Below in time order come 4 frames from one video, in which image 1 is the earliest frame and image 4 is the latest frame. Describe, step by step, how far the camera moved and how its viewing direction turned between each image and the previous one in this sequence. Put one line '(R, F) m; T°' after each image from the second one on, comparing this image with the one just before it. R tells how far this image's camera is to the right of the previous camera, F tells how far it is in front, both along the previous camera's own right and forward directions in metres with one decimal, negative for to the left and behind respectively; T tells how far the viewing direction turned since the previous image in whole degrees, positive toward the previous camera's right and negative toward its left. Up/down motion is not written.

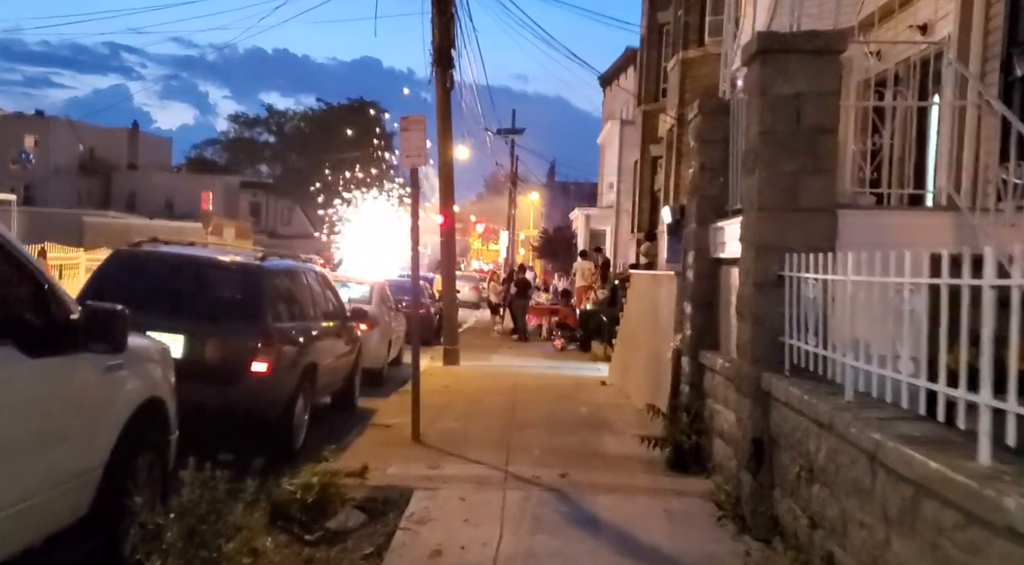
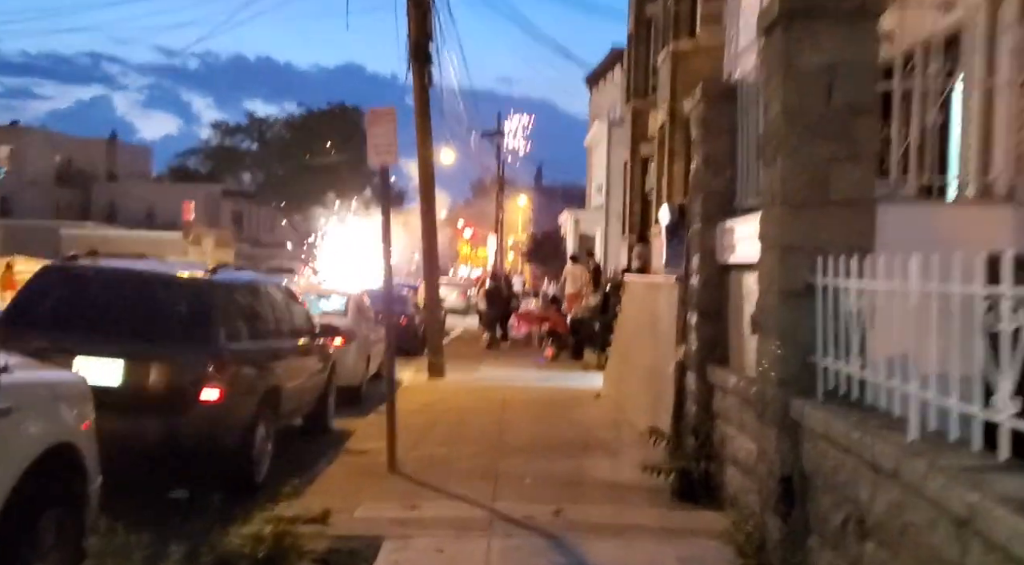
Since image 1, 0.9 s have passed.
(0.0, +1.0) m; +1°
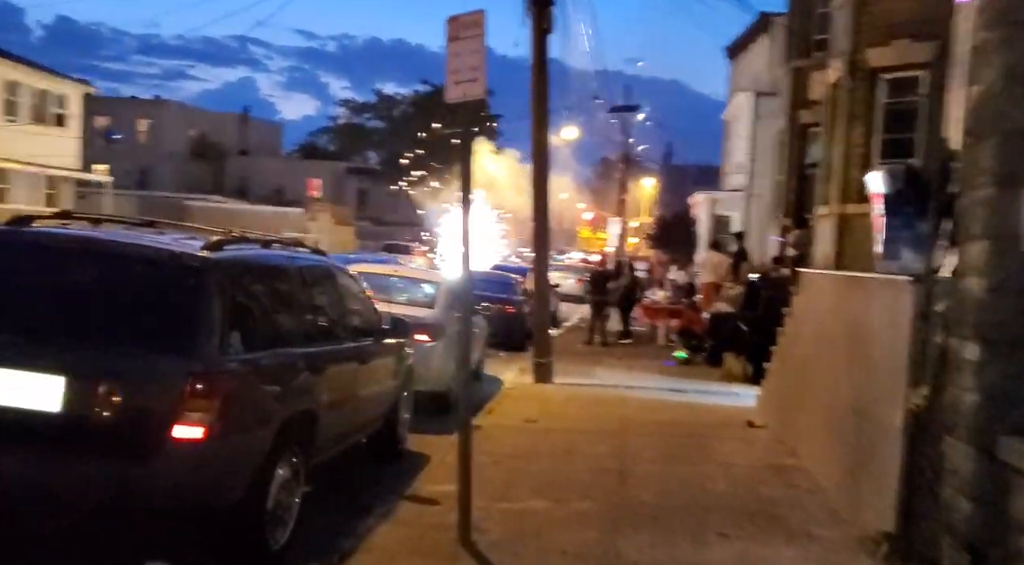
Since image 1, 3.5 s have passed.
(-0.1, +3.0) m; -6°
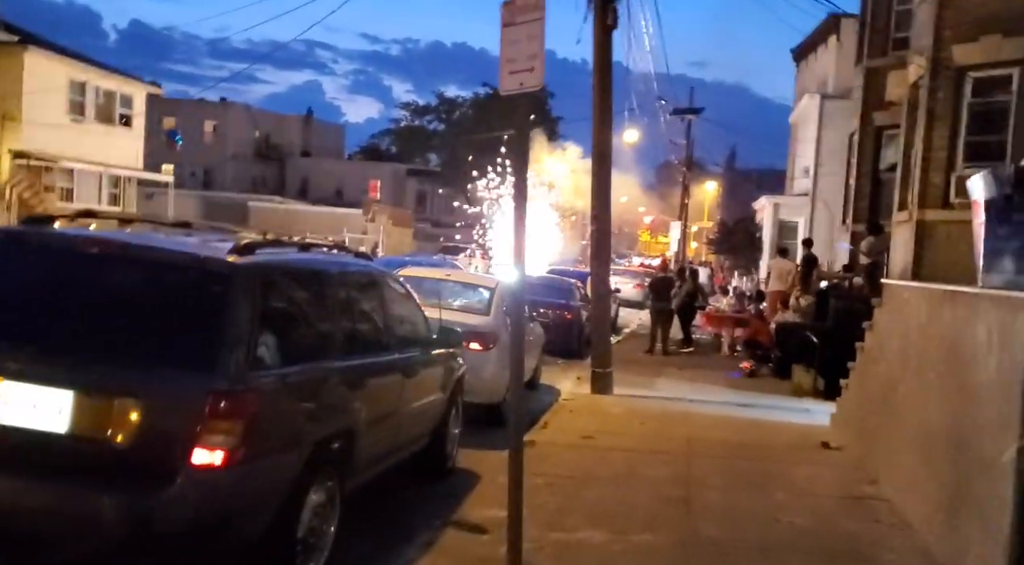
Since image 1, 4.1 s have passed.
(0.0, +0.6) m; -3°
